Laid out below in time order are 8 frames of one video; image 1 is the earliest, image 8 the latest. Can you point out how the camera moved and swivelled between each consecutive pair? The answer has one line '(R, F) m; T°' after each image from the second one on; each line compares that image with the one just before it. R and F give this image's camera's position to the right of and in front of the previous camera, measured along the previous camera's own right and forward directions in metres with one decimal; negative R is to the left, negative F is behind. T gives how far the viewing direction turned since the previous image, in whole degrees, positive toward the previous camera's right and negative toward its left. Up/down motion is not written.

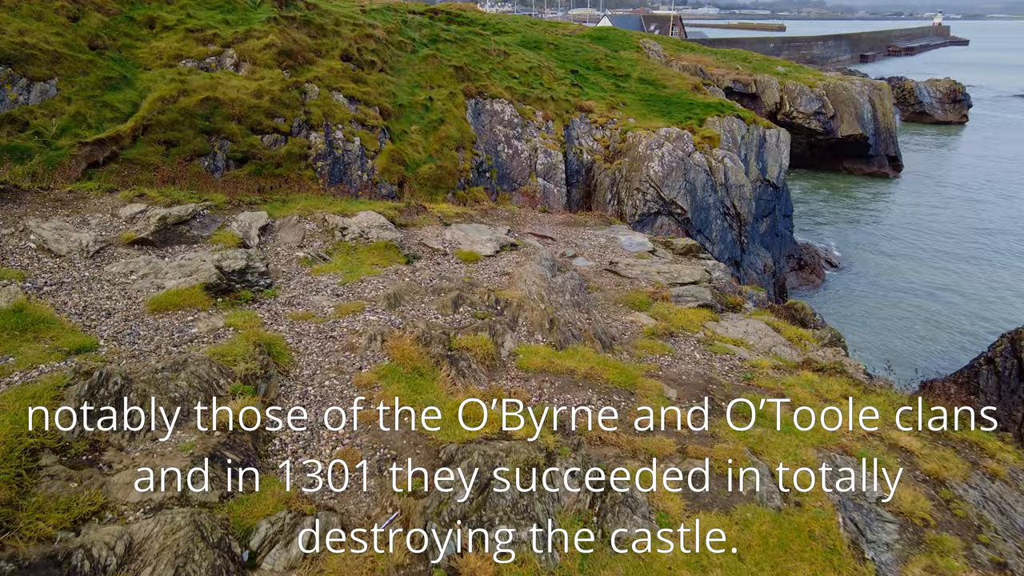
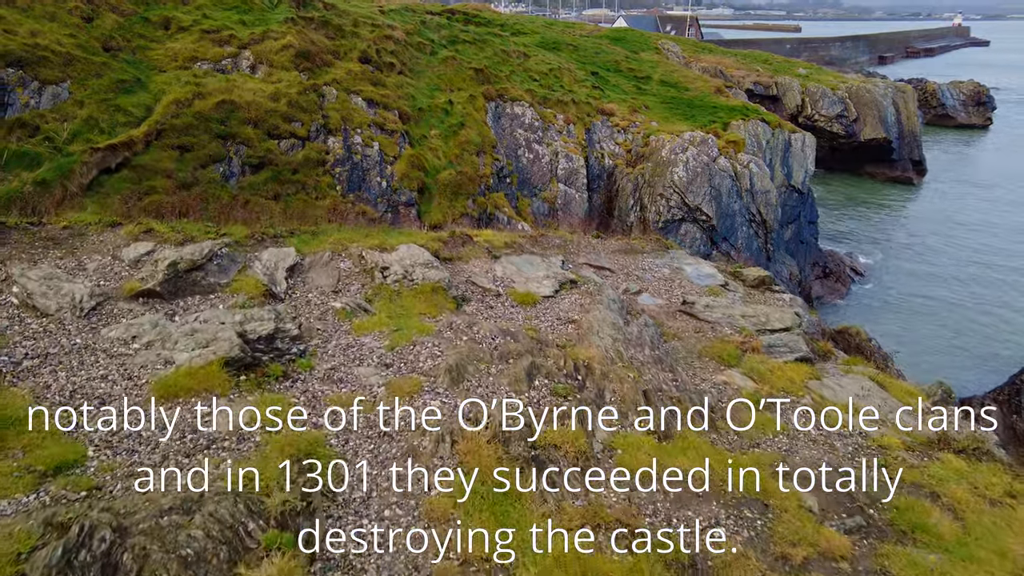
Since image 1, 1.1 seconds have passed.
(-0.3, +0.6) m; -1°
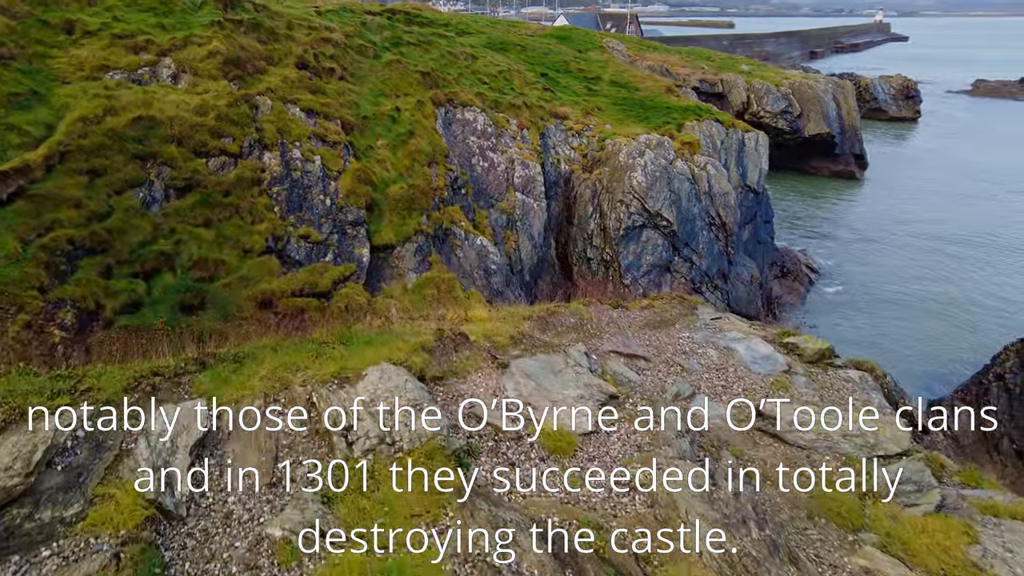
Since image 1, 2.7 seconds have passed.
(-0.3, +1.3) m; +5°
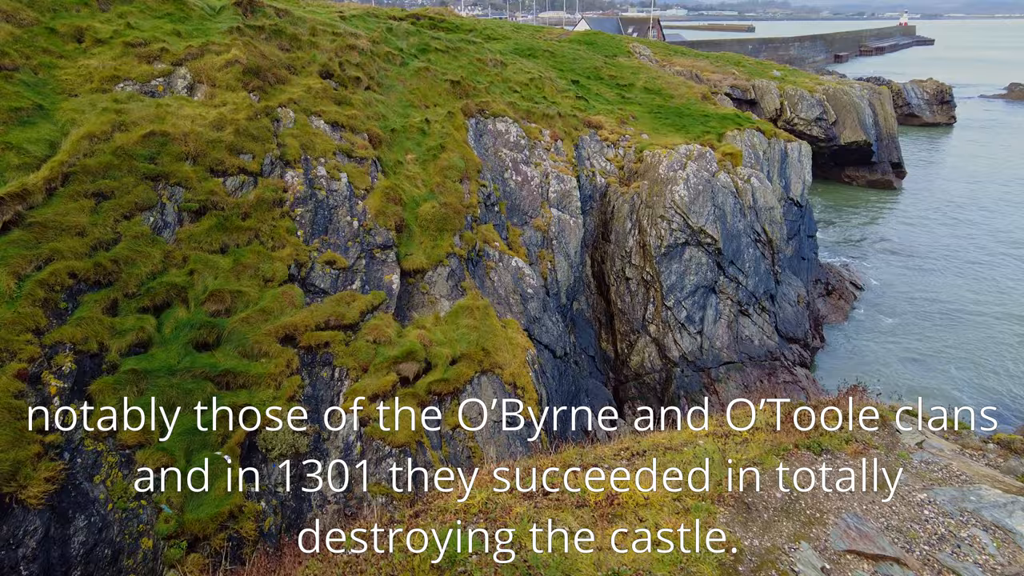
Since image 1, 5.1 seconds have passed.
(-0.6, +1.4) m; -1°
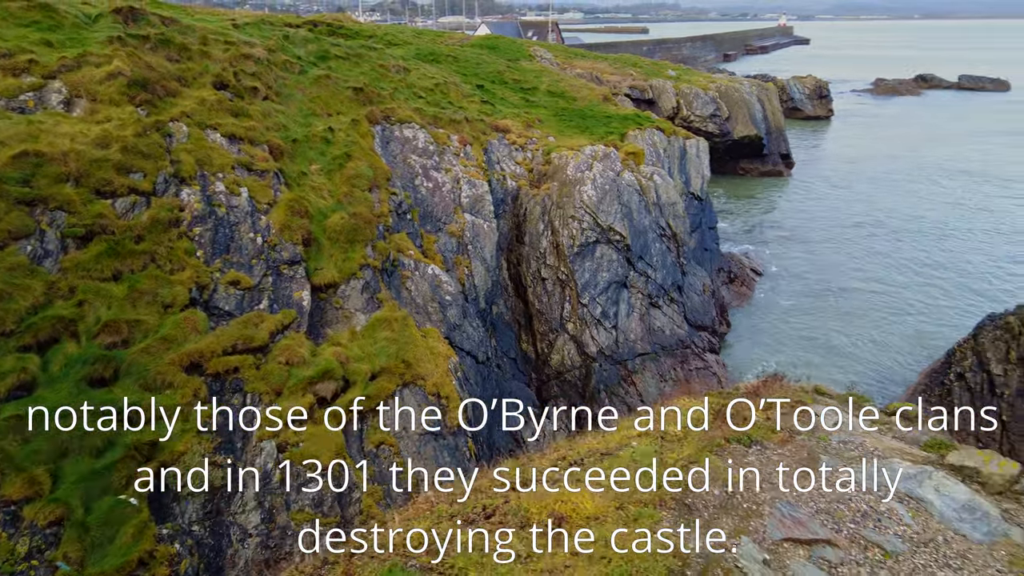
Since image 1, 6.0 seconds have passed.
(0.0, 0.0) m; +7°
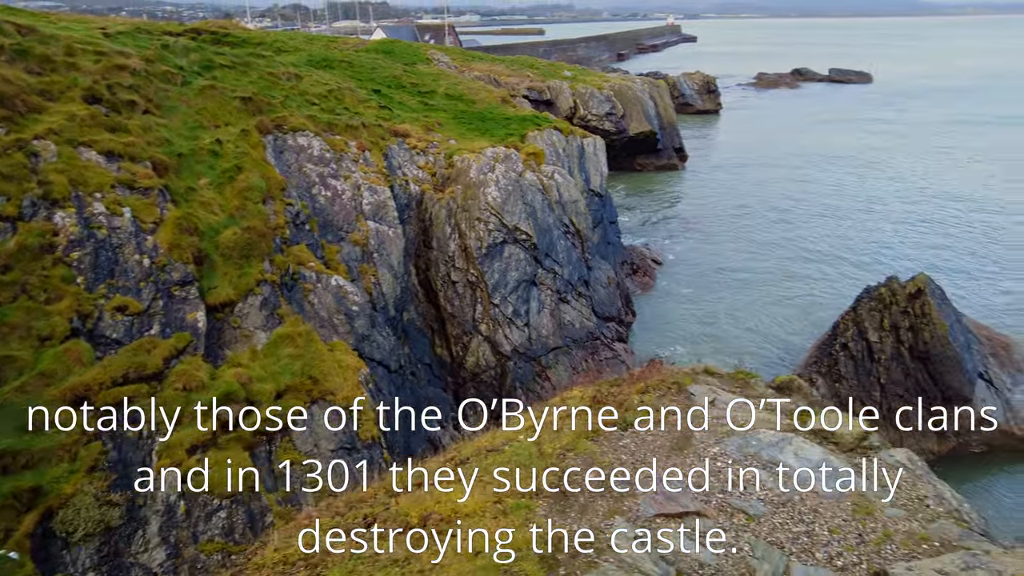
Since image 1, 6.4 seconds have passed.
(+0.2, -0.1) m; +7°
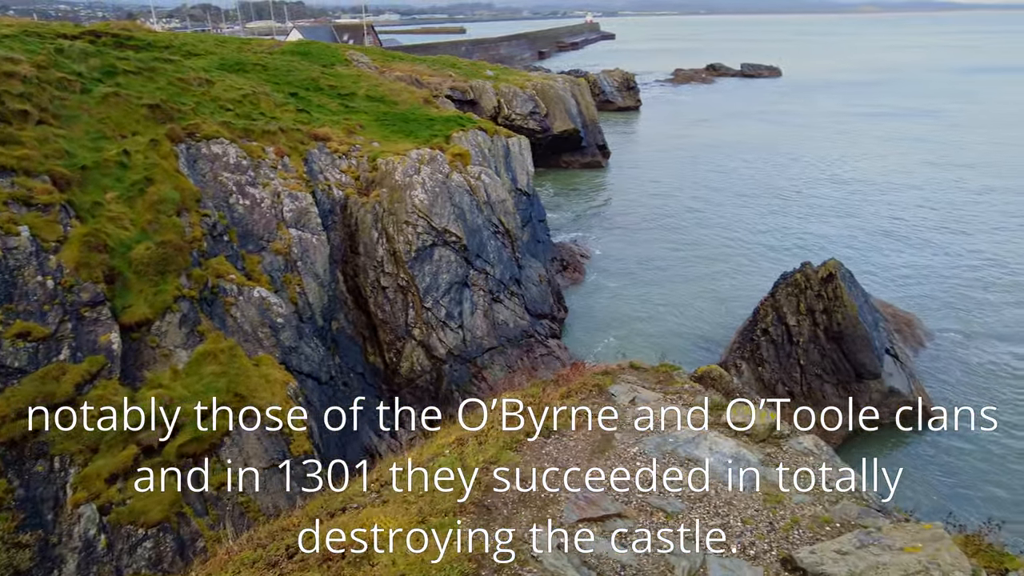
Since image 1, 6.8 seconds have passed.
(+0.1, 0.0) m; +6°
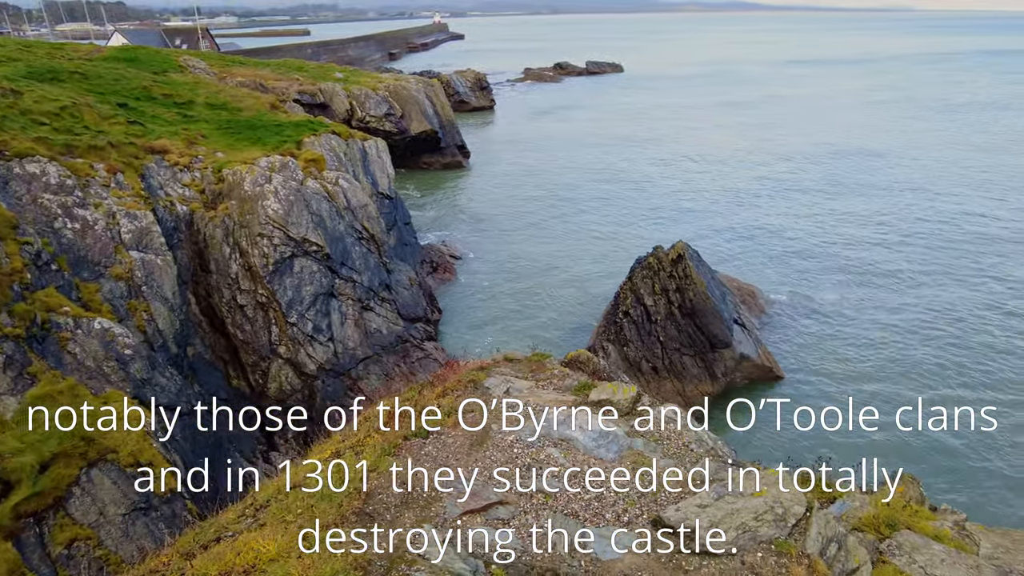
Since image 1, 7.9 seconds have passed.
(0.0, -0.1) m; +11°
